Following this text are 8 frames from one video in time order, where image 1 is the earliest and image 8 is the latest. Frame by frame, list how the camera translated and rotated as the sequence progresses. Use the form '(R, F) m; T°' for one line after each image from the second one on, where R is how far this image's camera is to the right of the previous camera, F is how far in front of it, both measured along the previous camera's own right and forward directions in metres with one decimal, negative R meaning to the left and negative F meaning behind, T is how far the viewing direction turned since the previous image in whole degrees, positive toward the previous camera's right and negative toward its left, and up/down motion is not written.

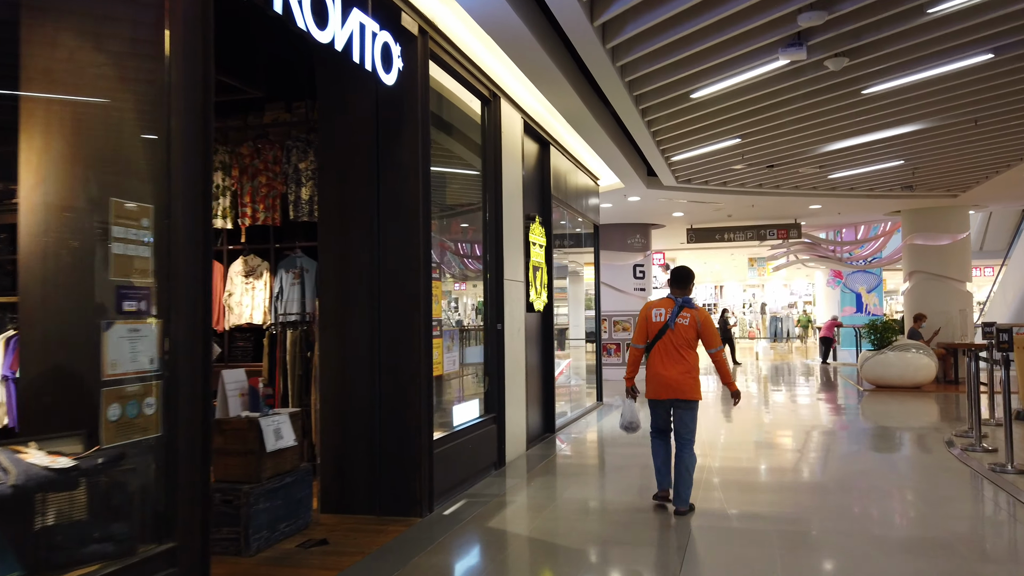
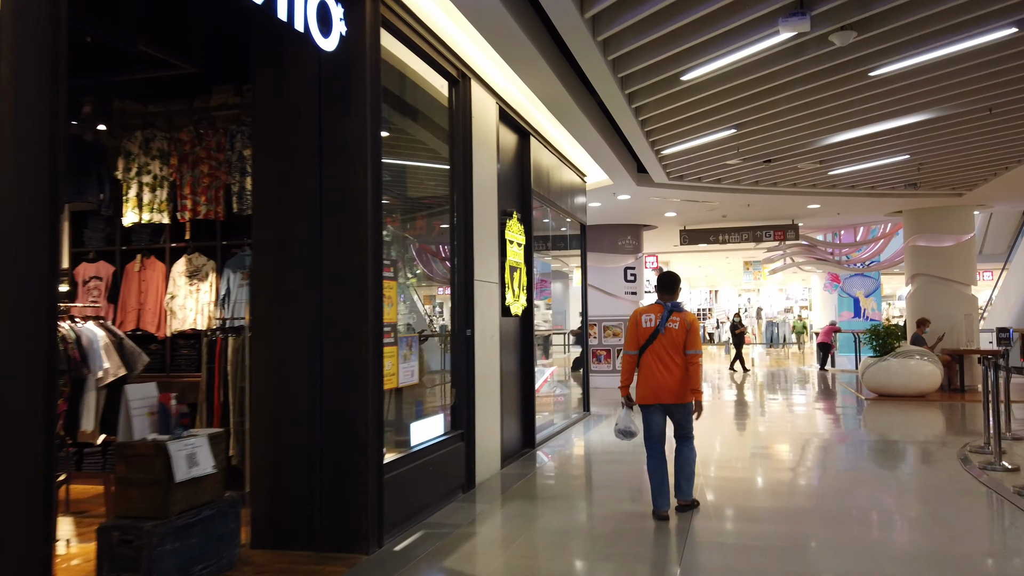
(+0.2, +0.5) m; 0°
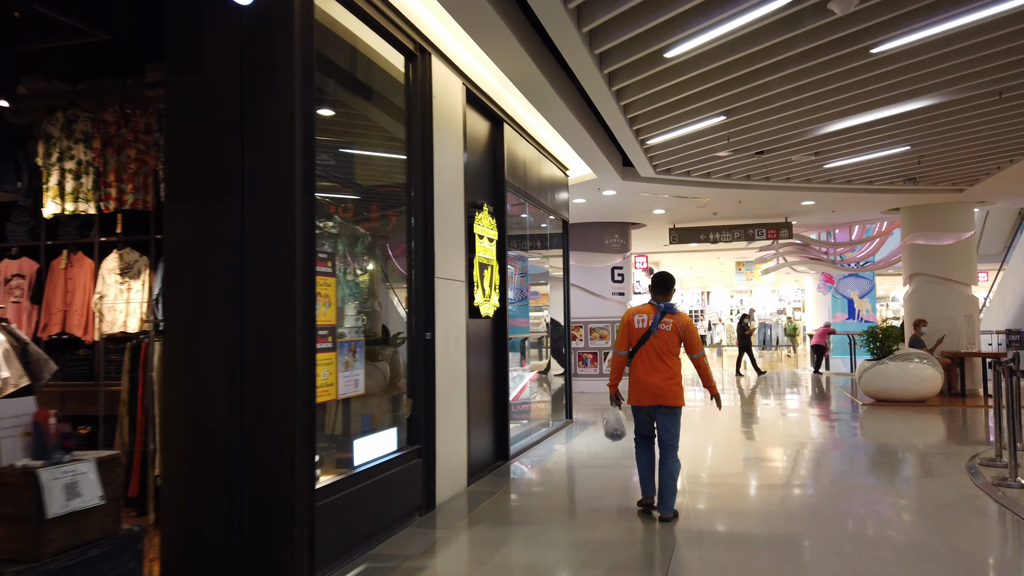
(+0.2, +0.5) m; +1°
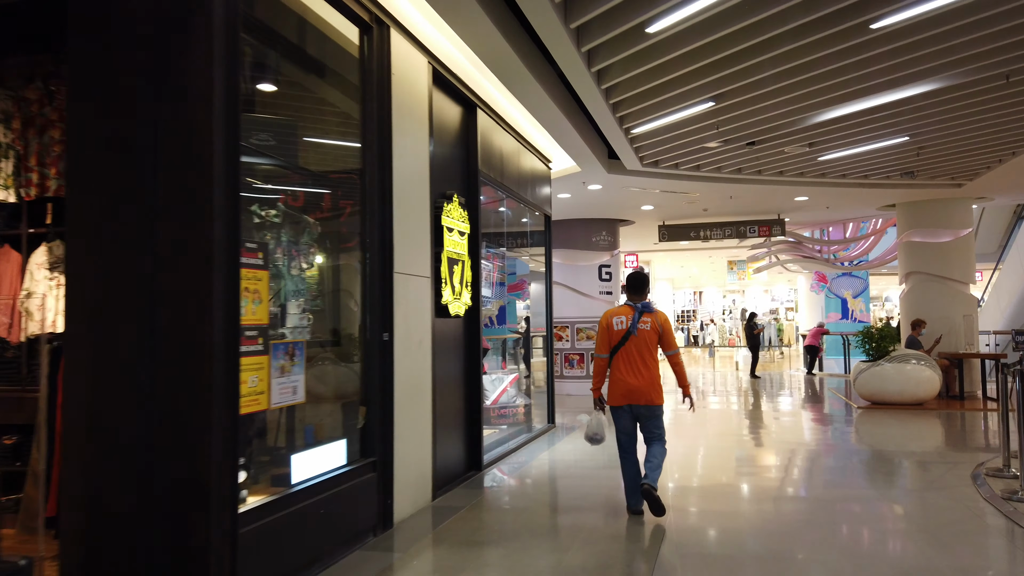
(+0.2, +0.4) m; +1°
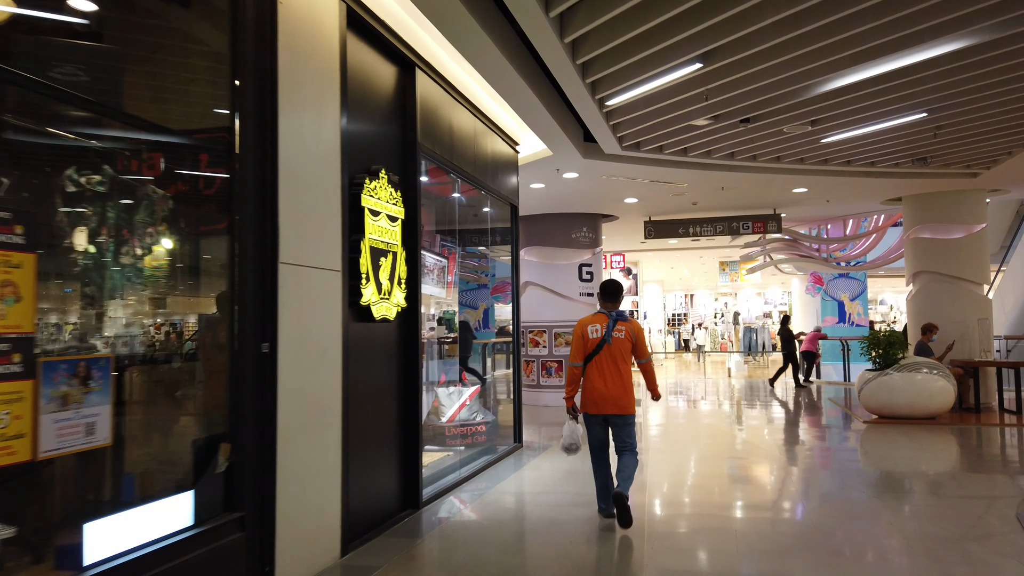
(+0.3, +0.9) m; +1°
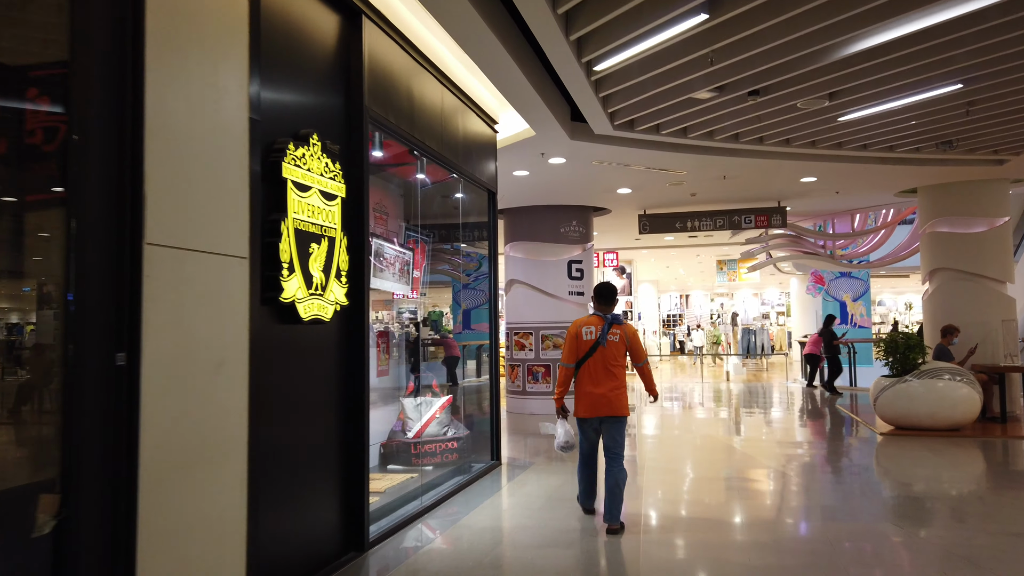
(+0.1, +0.8) m; 0°
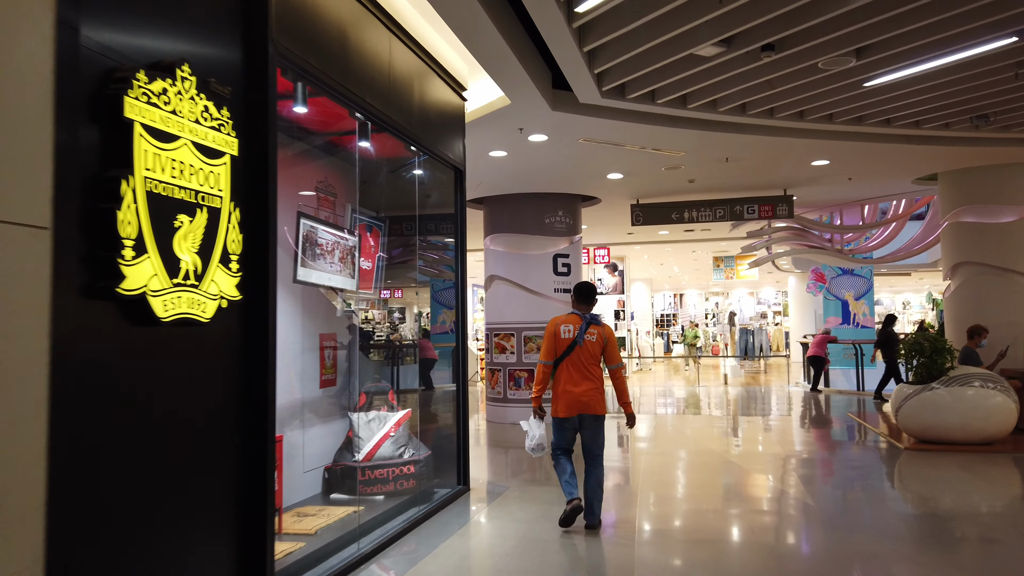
(+0.2, +0.8) m; +1°
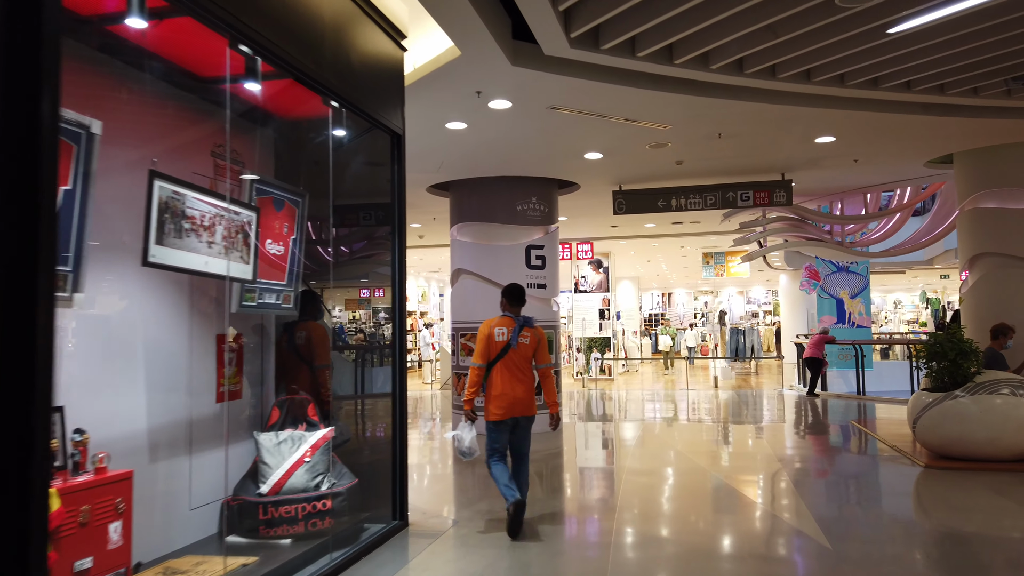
(+0.2, +0.9) m; +1°
